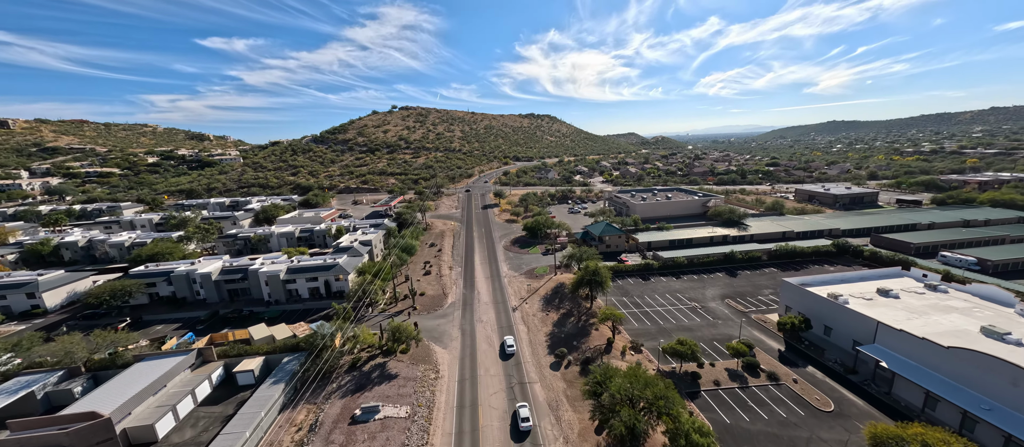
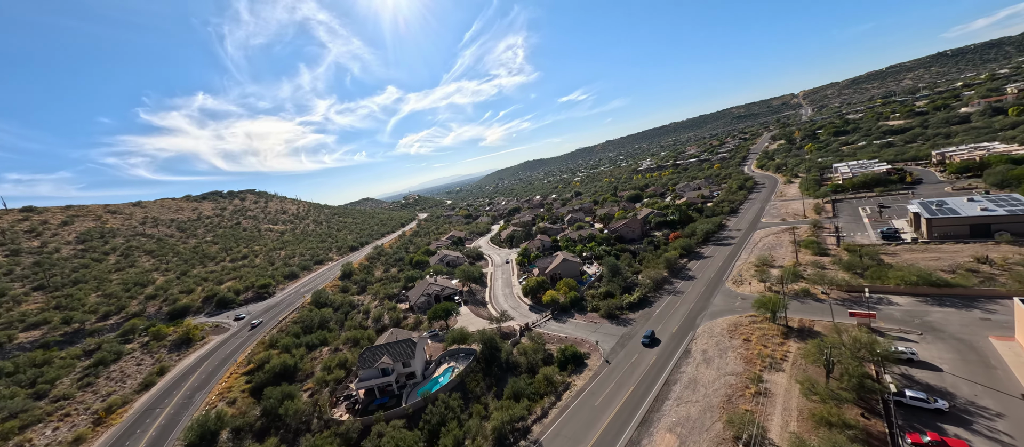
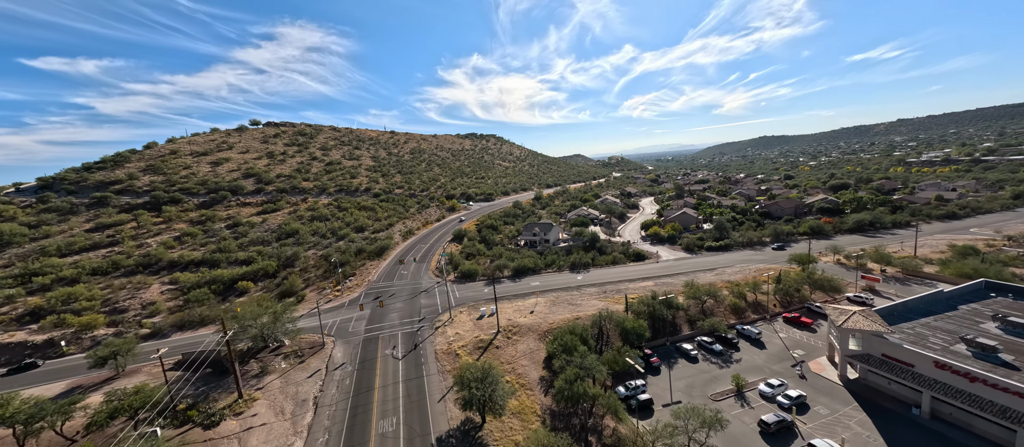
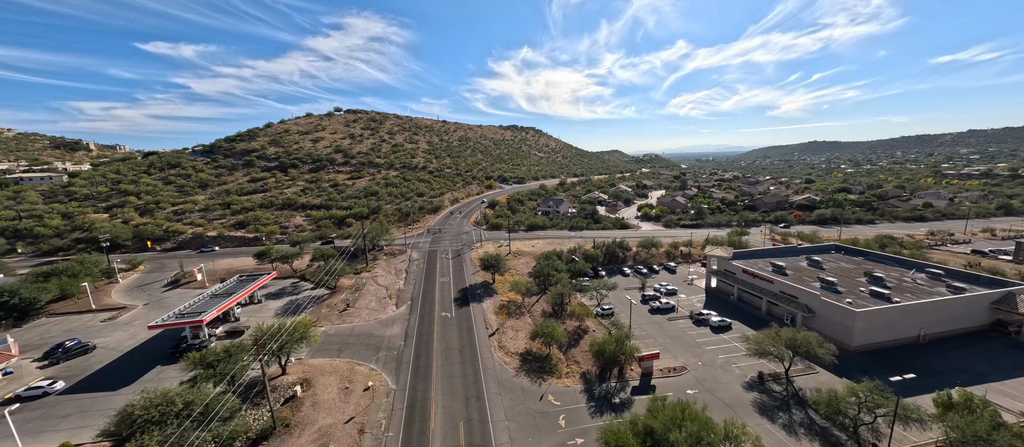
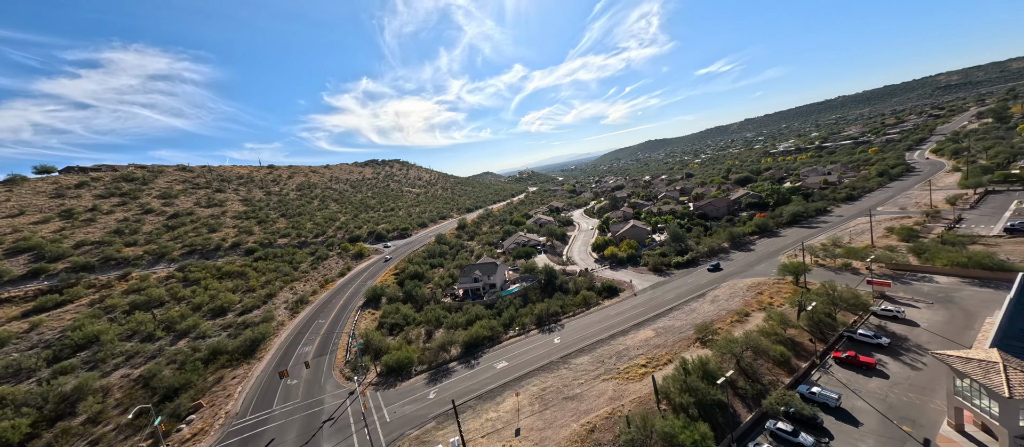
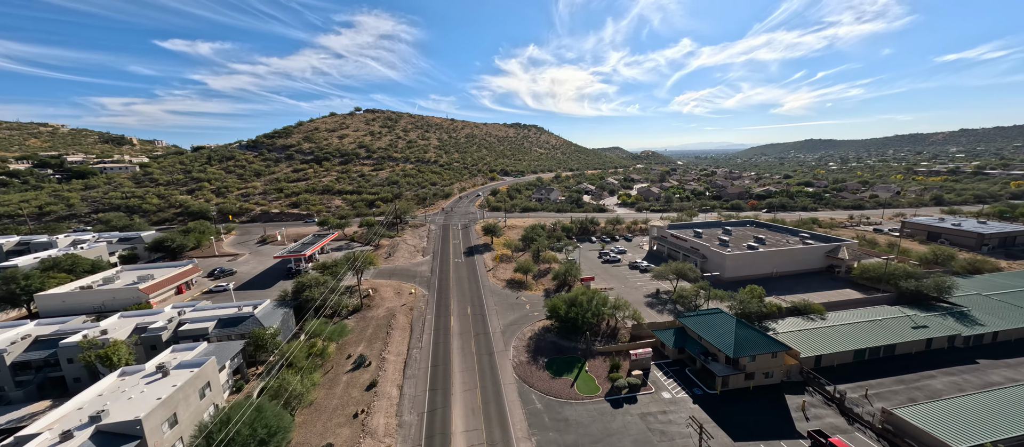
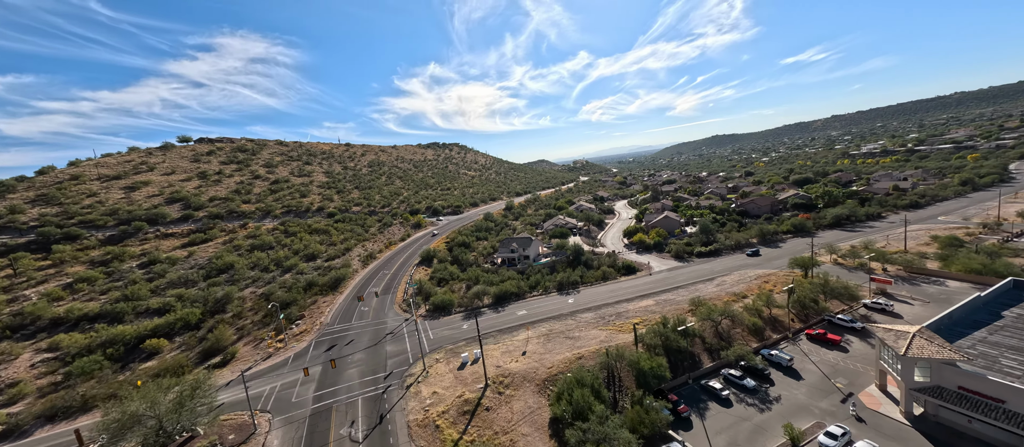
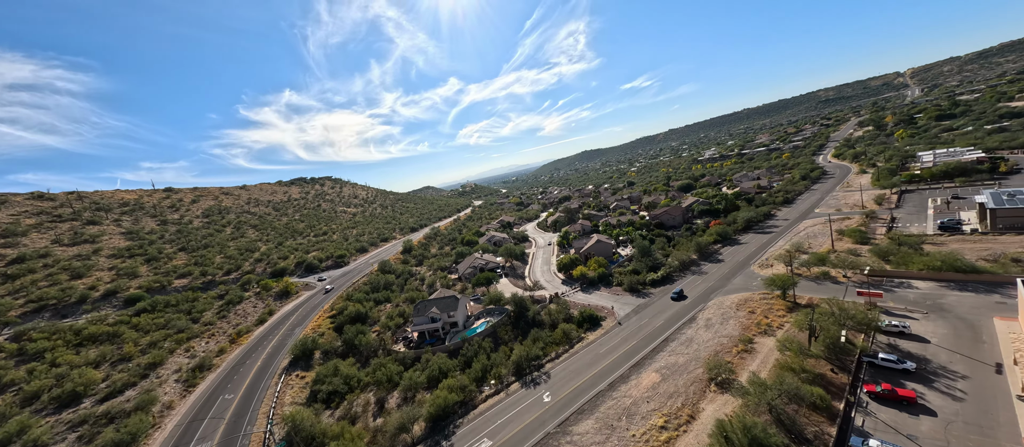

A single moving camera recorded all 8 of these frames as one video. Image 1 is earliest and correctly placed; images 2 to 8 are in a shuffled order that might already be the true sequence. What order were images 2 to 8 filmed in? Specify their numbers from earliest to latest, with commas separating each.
6, 4, 3, 7, 5, 8, 2
